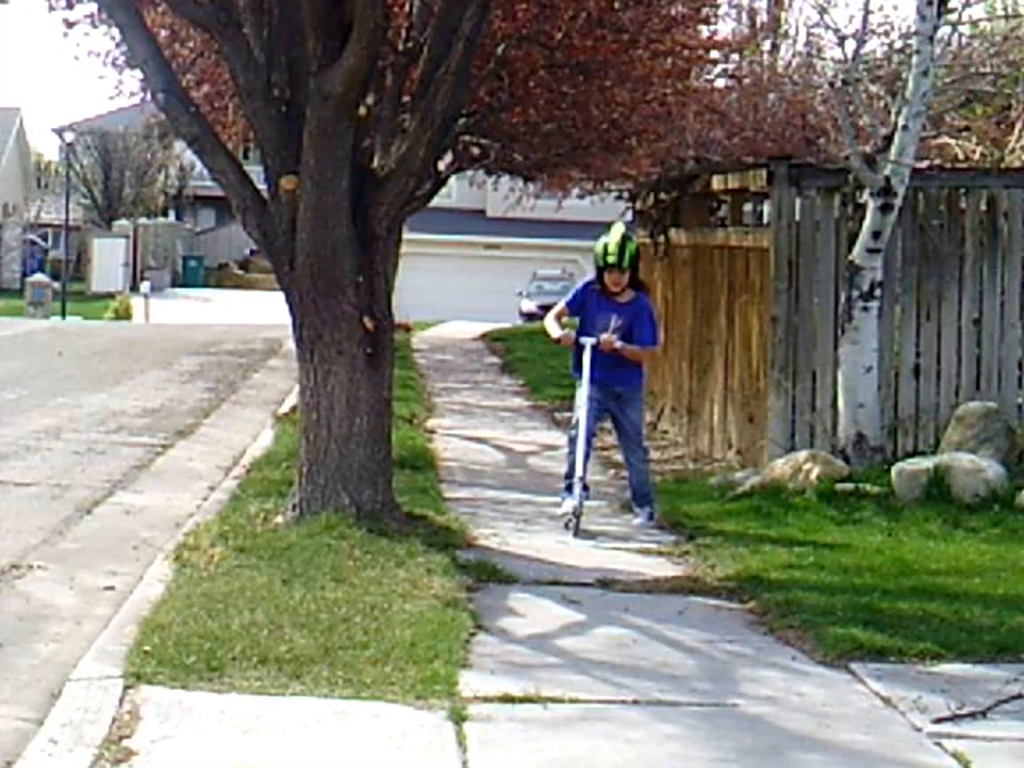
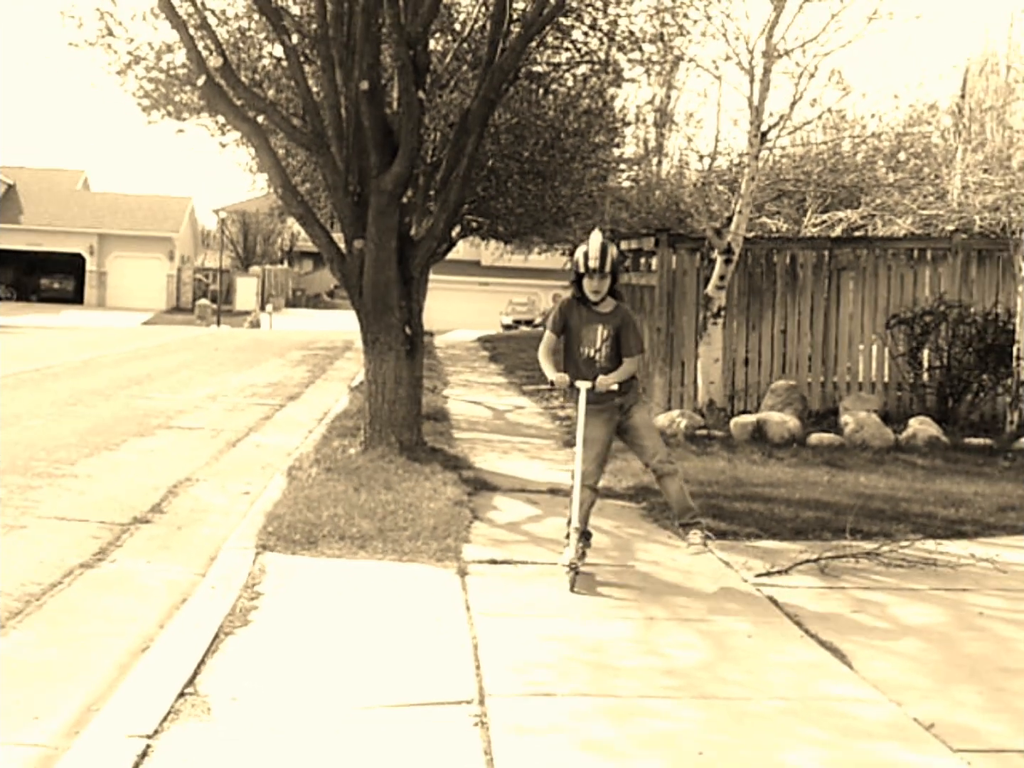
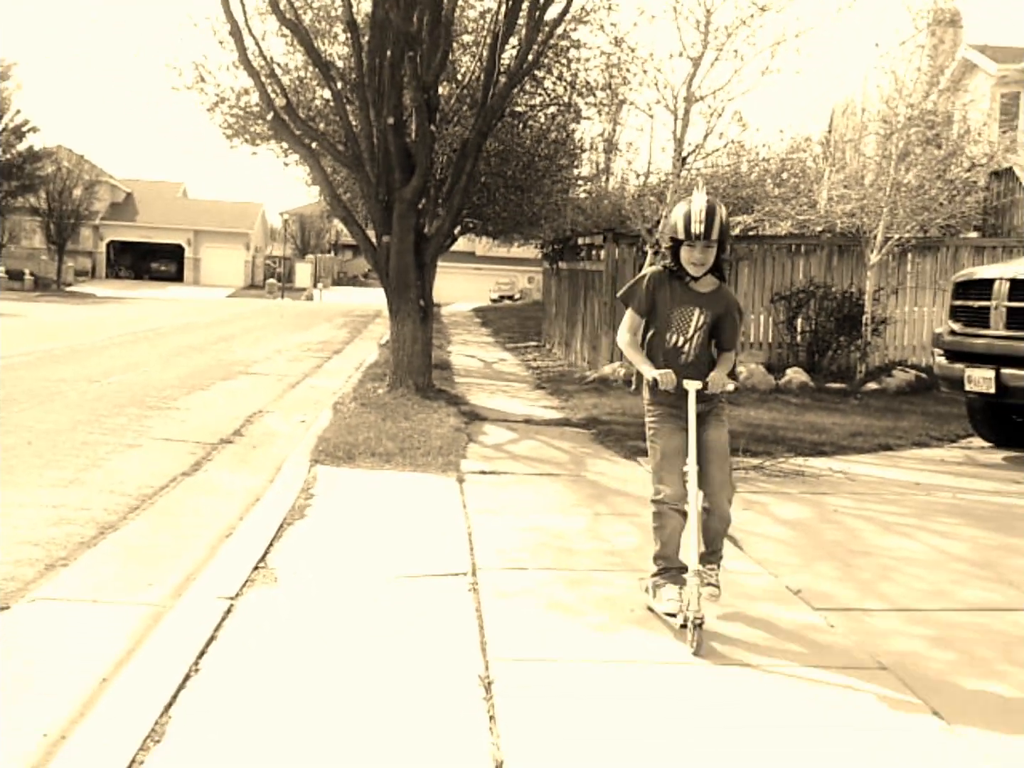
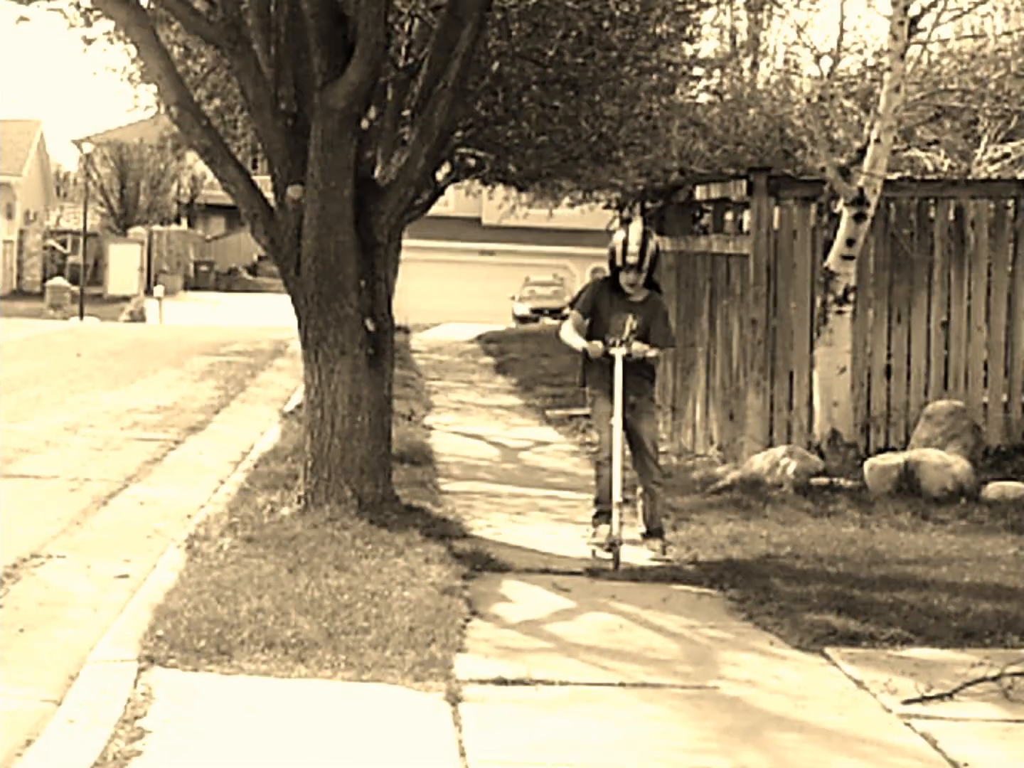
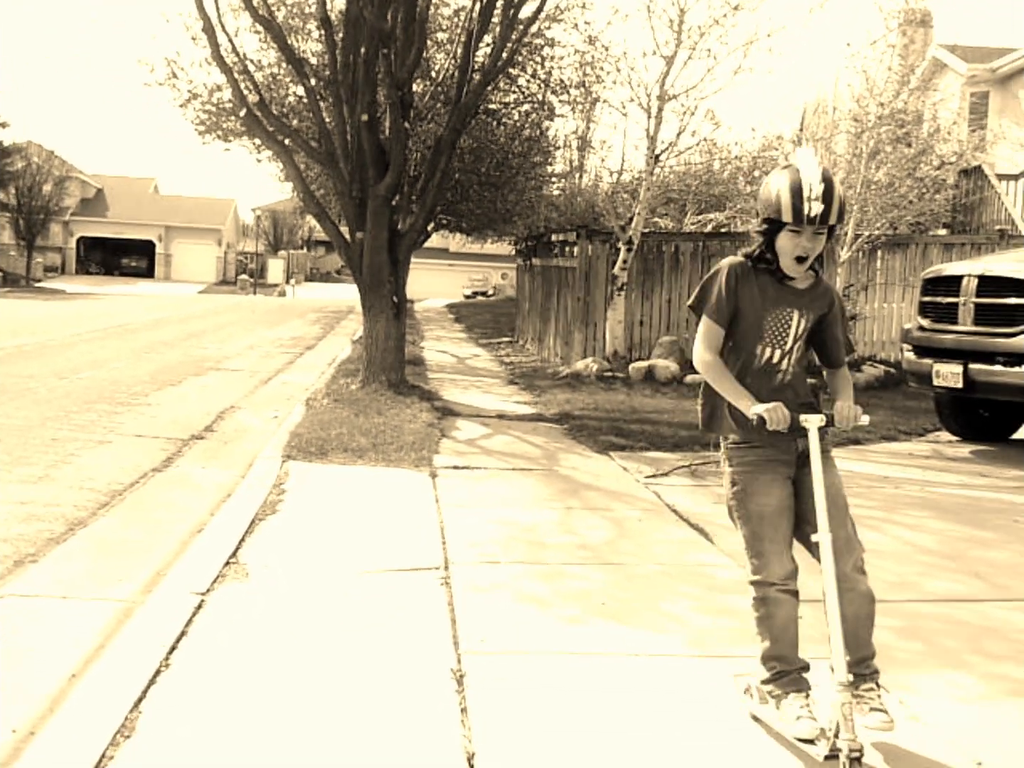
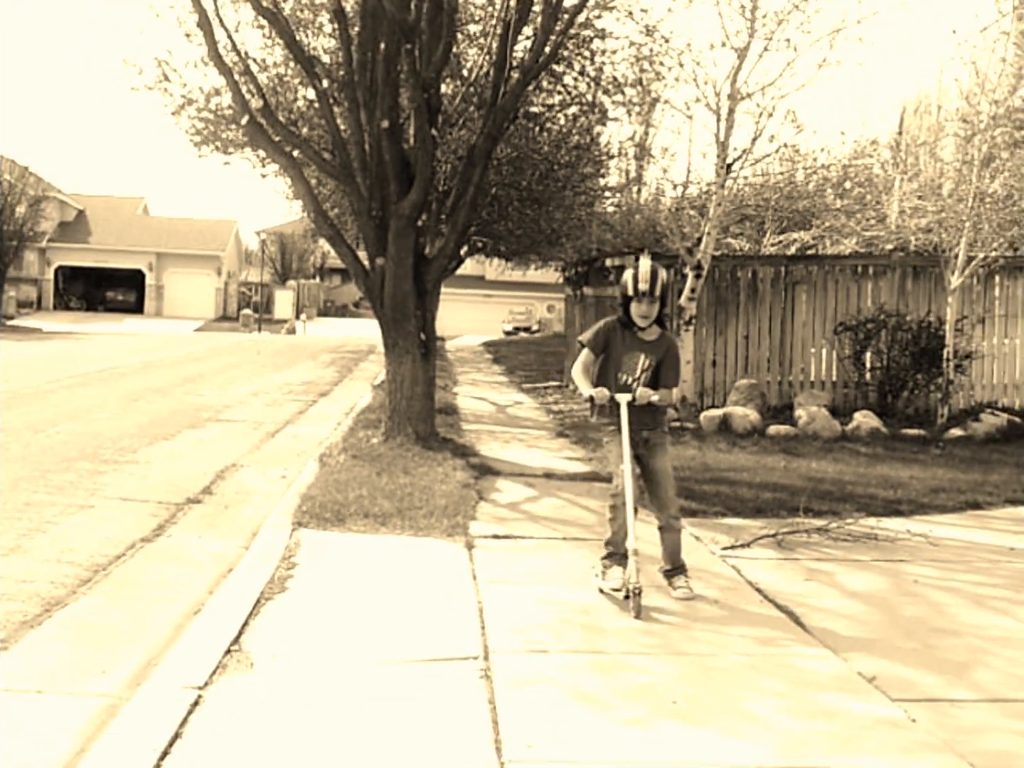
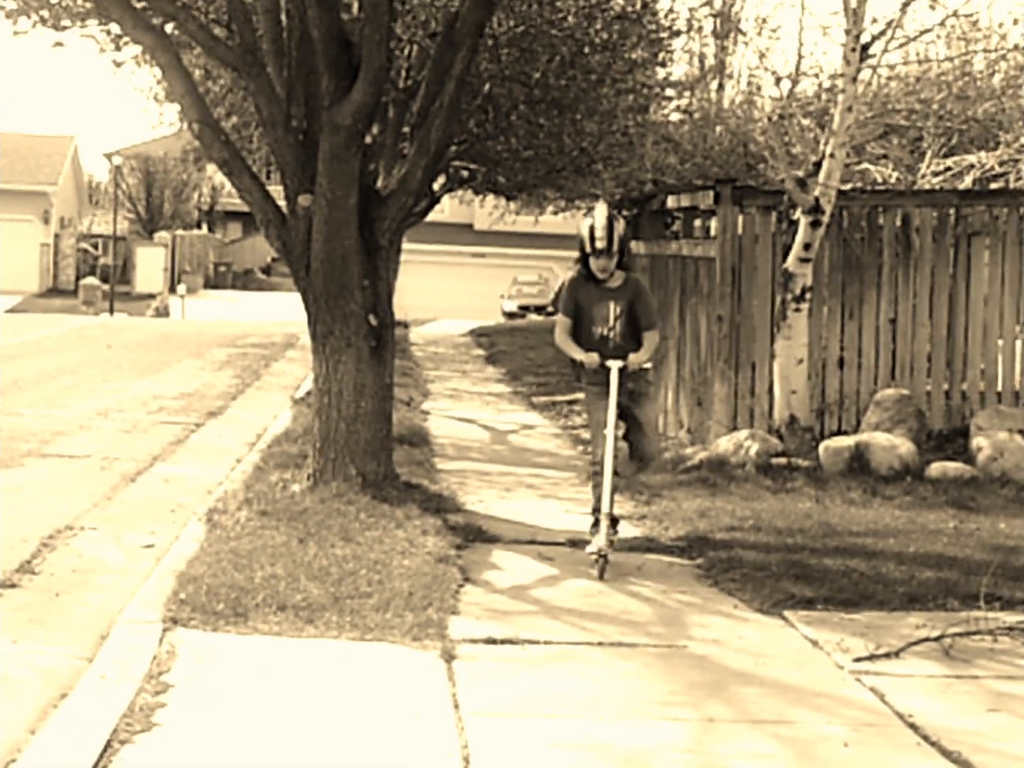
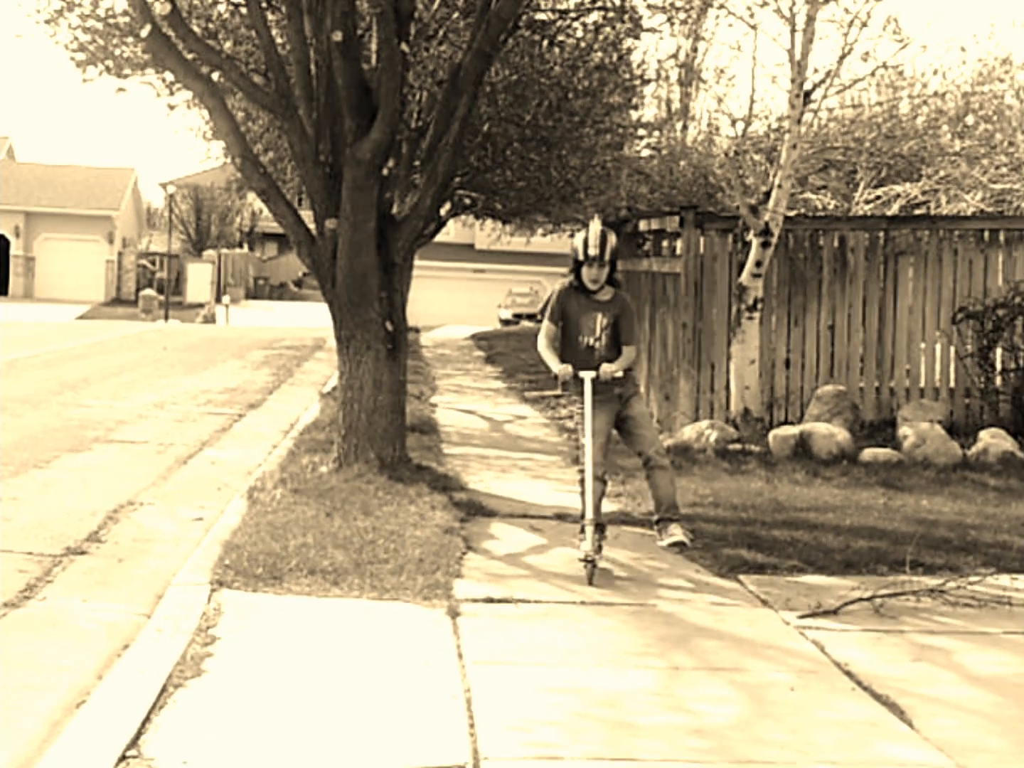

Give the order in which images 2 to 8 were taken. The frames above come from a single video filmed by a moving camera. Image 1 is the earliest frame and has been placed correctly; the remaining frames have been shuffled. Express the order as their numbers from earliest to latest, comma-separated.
4, 7, 8, 2, 6, 3, 5
